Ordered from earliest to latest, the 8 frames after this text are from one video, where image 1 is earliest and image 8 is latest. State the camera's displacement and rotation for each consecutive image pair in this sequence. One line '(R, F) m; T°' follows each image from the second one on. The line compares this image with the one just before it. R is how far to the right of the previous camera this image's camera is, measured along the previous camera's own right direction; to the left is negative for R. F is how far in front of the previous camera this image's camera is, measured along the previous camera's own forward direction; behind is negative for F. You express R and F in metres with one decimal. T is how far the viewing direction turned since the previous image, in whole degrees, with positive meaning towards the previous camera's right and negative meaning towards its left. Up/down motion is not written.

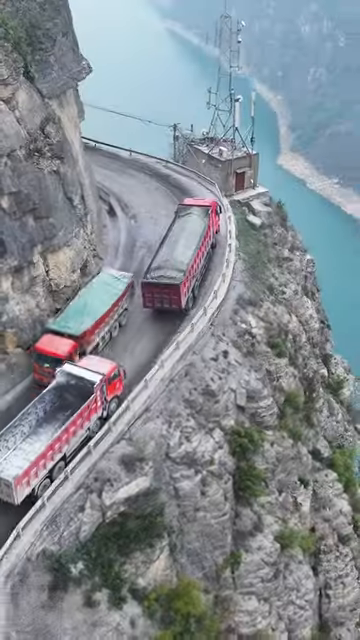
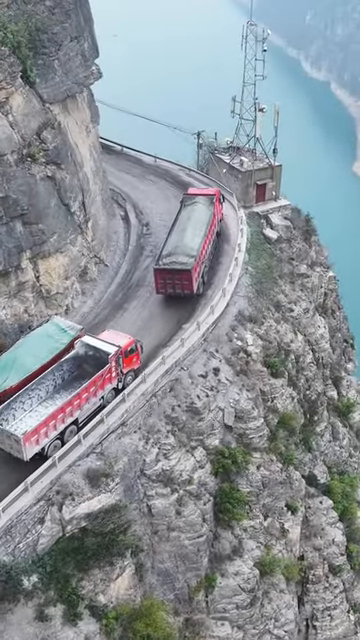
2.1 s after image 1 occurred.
(+2.5, +0.6) m; -5°
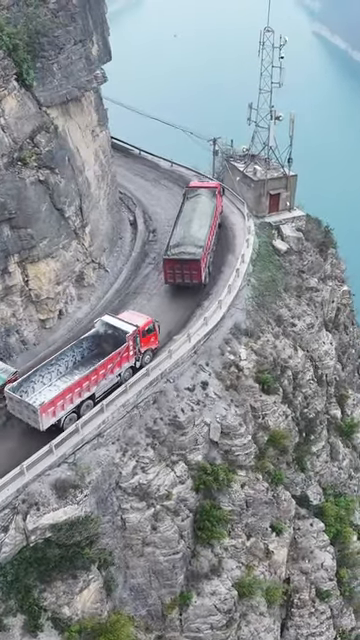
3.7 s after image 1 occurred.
(+2.0, +0.5) m; -4°
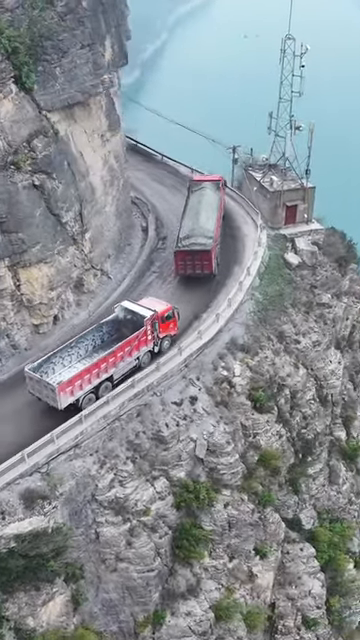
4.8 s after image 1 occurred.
(+2.1, +0.6) m; -4°
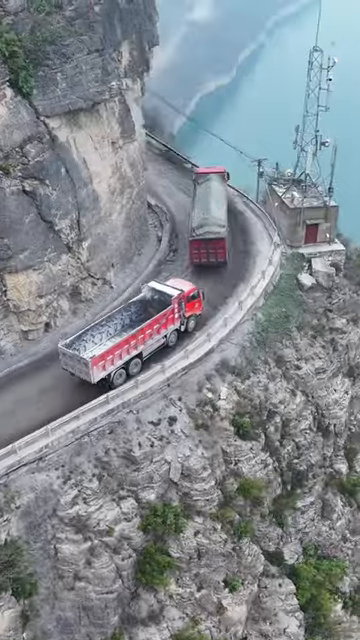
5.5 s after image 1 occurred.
(+3.0, +0.9) m; -6°
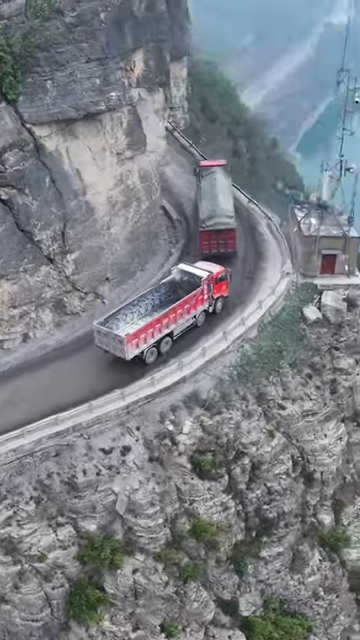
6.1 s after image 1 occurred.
(+4.3, +1.5) m; -9°
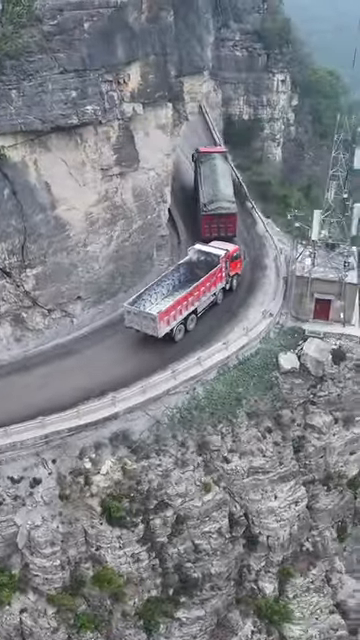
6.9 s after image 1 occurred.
(+5.7, +2.1) m; -11°
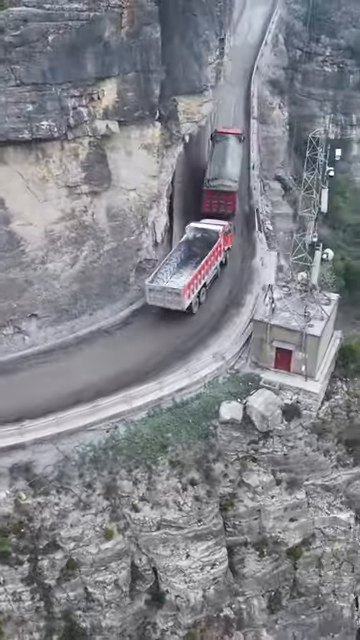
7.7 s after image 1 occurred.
(+5.7, +1.9) m; -10°
